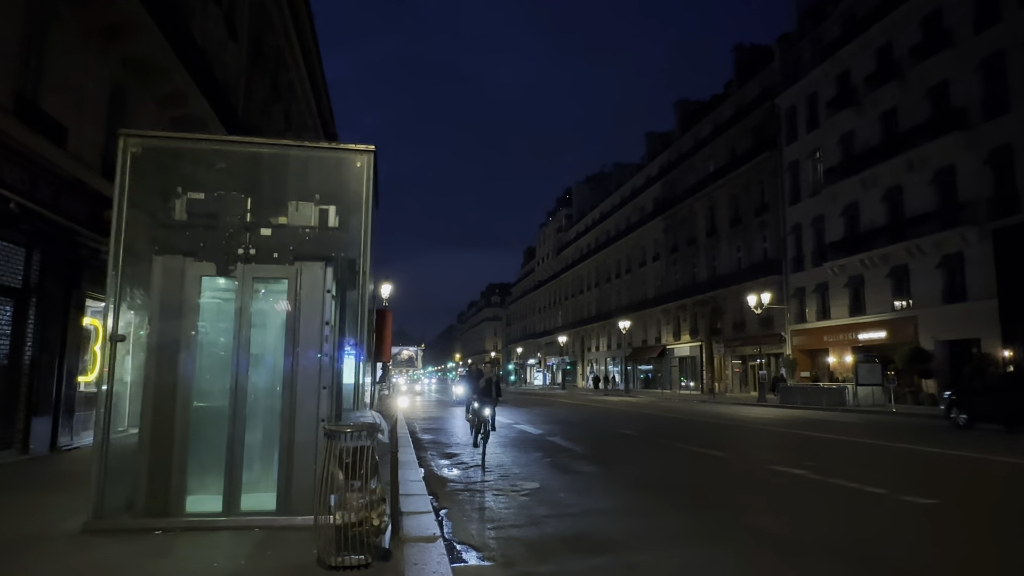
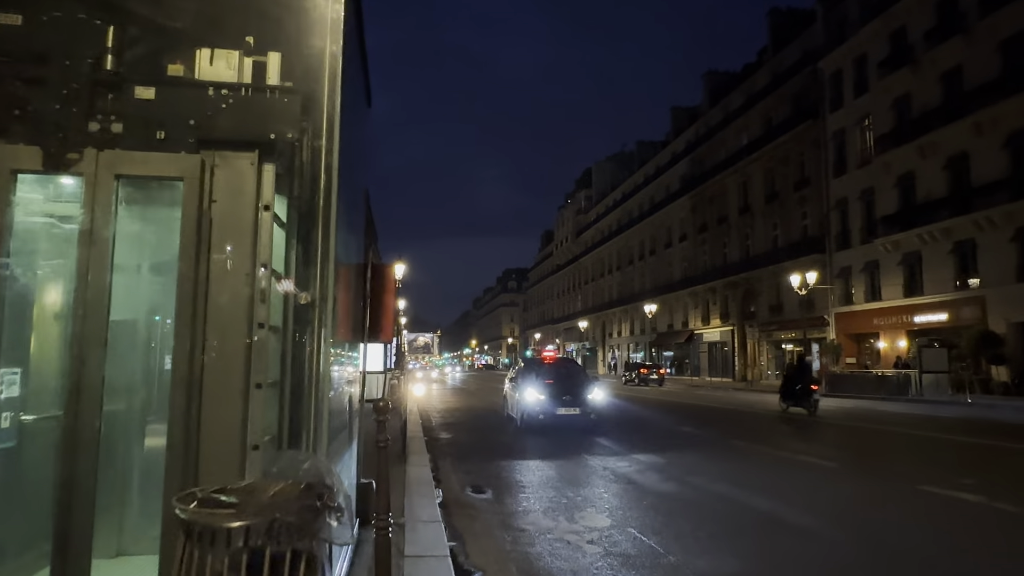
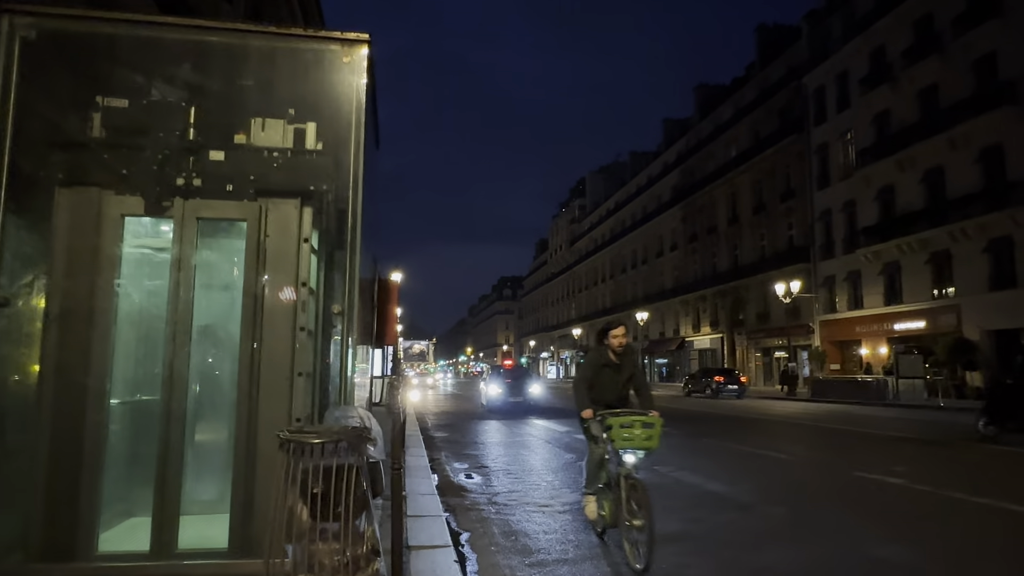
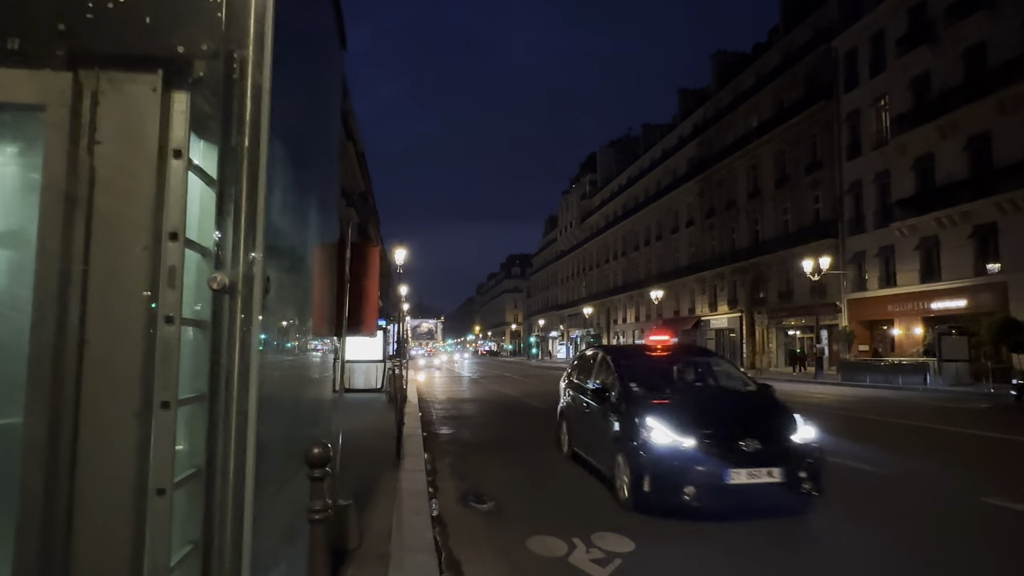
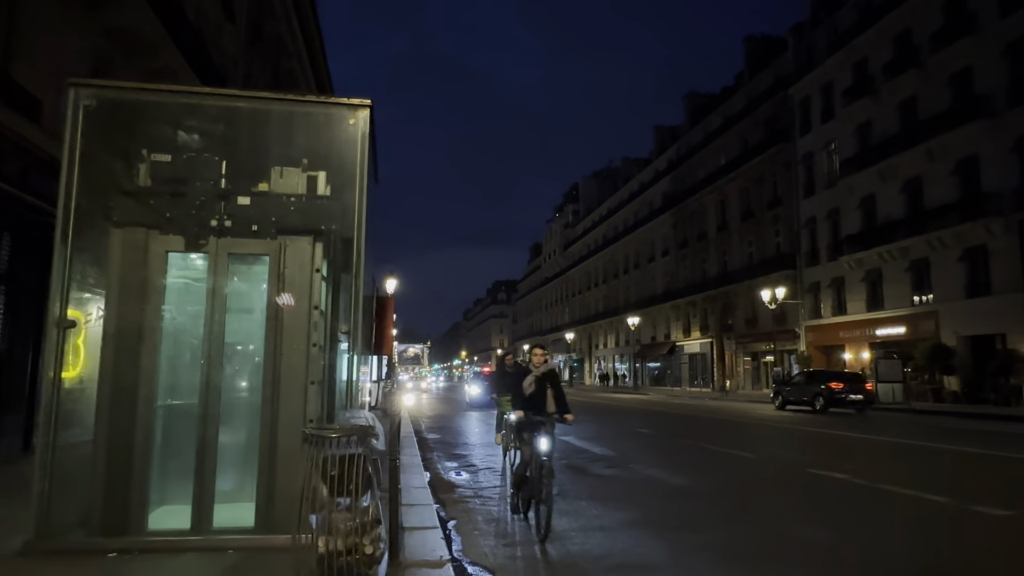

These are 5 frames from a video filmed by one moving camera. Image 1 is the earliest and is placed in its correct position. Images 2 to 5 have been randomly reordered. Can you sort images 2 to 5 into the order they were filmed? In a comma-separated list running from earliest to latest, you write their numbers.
5, 3, 2, 4
